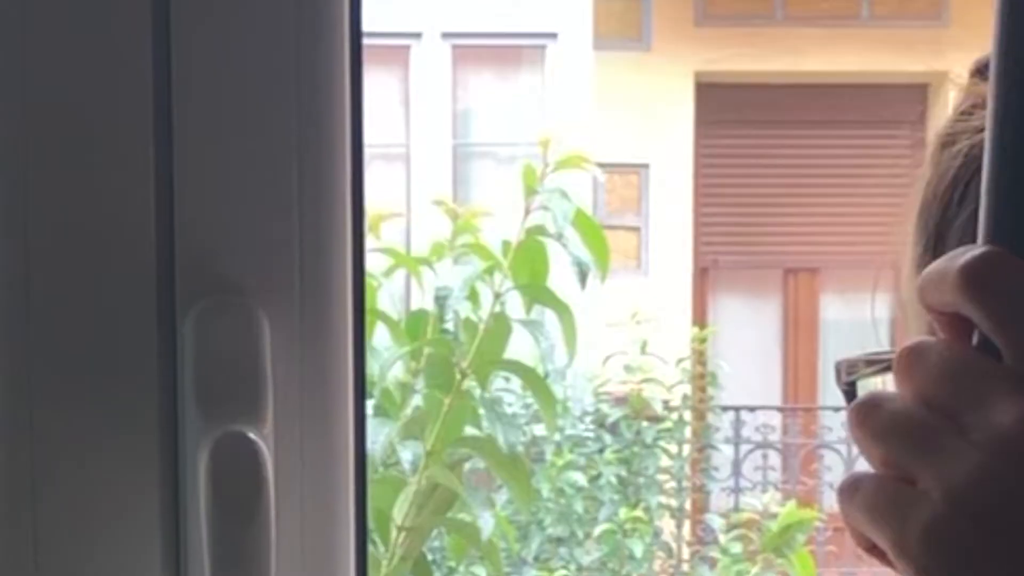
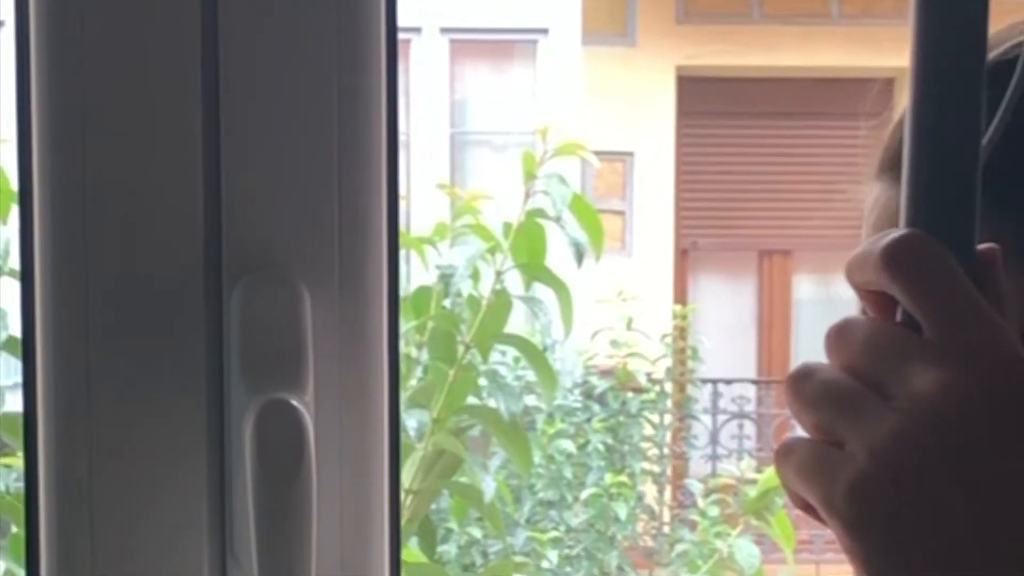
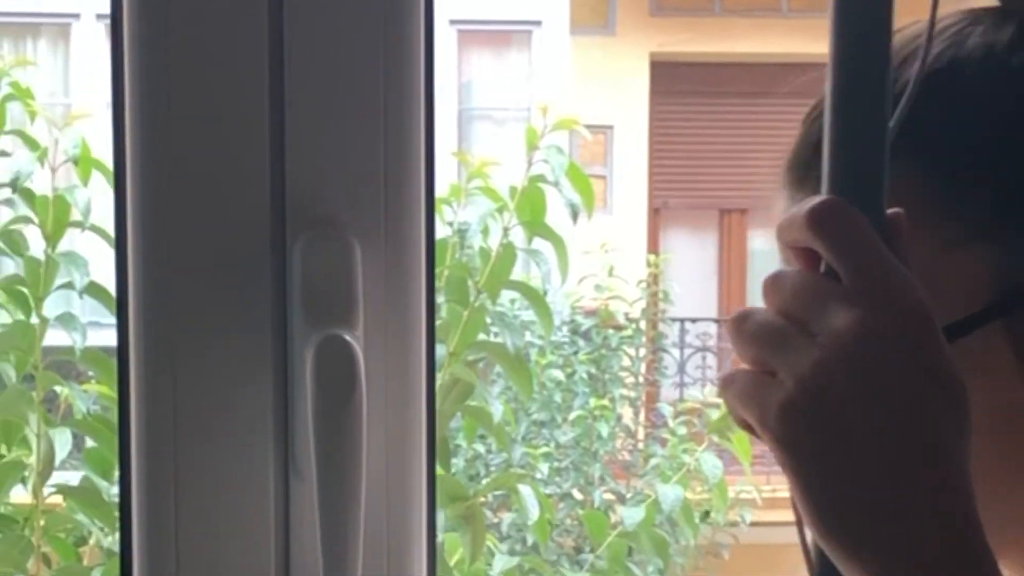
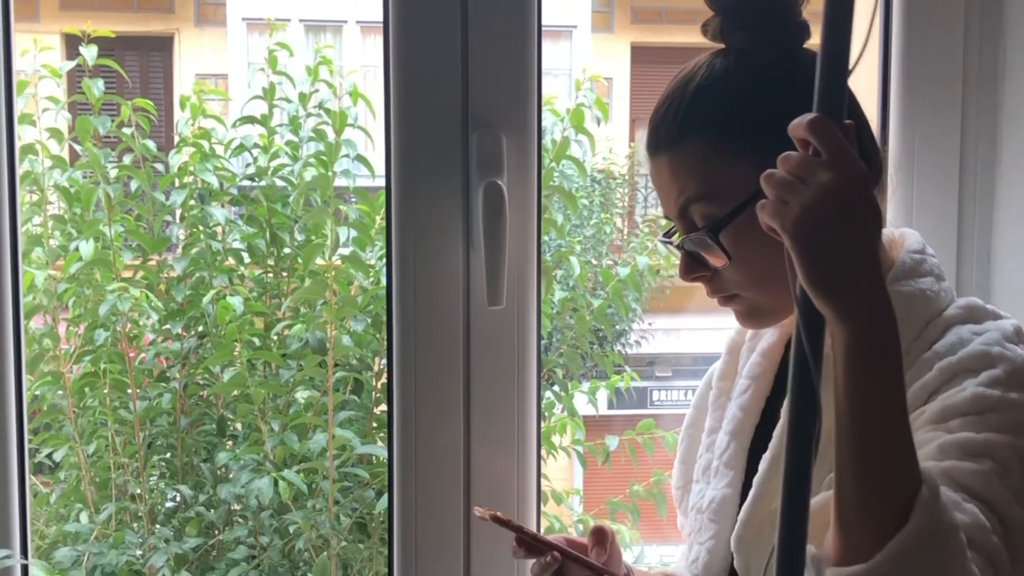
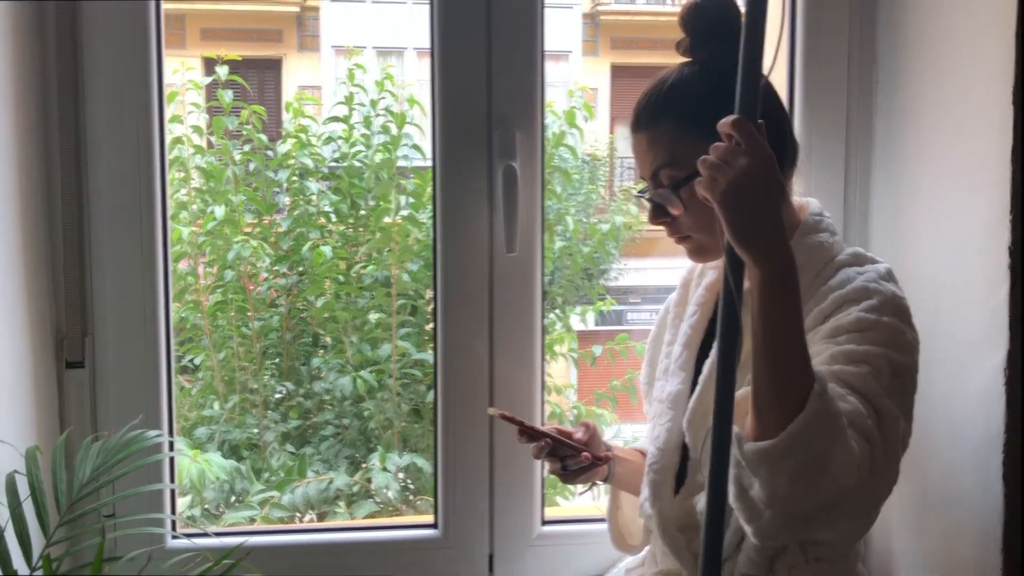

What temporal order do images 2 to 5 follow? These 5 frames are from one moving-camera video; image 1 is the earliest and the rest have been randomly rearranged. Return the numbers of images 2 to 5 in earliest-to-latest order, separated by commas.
2, 3, 4, 5
